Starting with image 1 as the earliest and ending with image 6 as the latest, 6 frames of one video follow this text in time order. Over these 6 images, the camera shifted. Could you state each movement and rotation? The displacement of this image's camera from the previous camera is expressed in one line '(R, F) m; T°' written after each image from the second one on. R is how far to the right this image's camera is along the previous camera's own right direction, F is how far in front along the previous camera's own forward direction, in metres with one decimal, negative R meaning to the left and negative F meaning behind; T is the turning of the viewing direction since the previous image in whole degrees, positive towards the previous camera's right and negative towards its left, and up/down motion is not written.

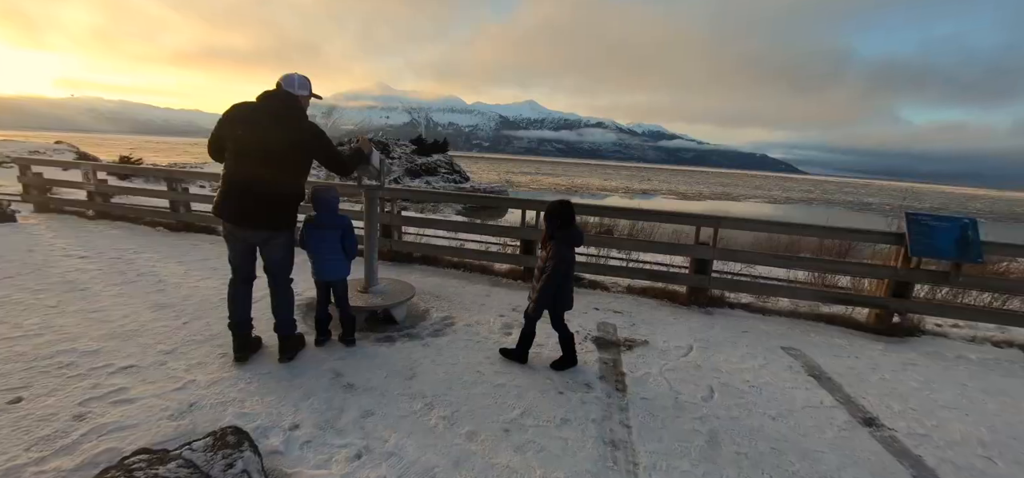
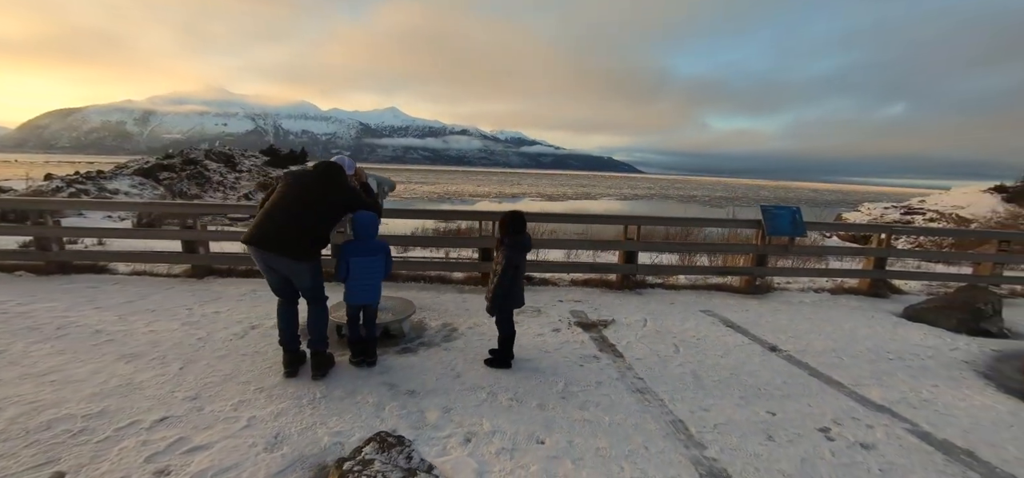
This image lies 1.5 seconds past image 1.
(-1.2, -0.4) m; +17°
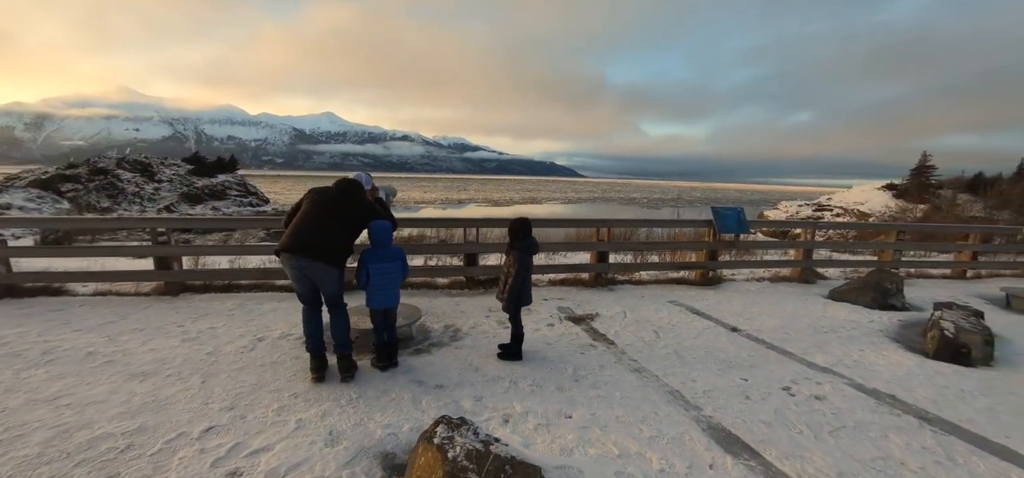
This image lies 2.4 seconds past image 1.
(-0.5, -0.3) m; +7°
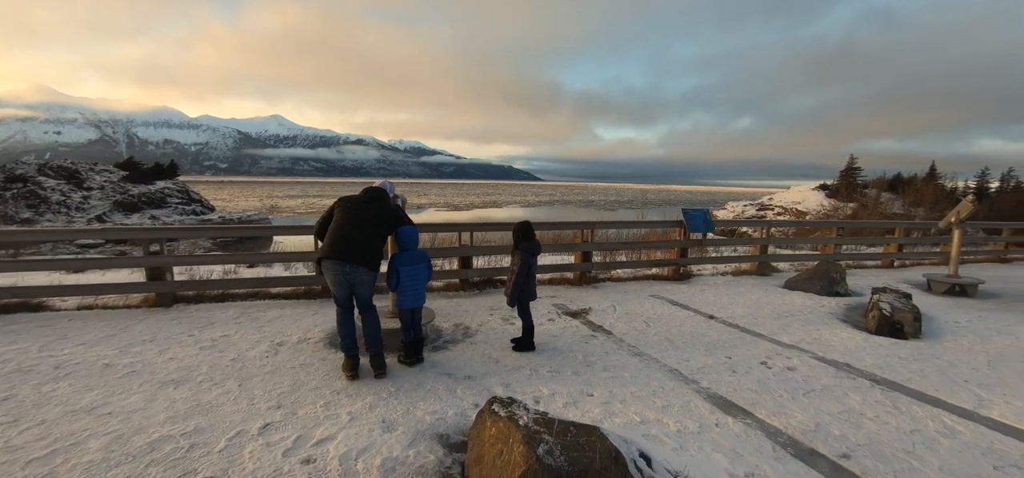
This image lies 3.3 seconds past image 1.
(-0.5, -0.3) m; +6°
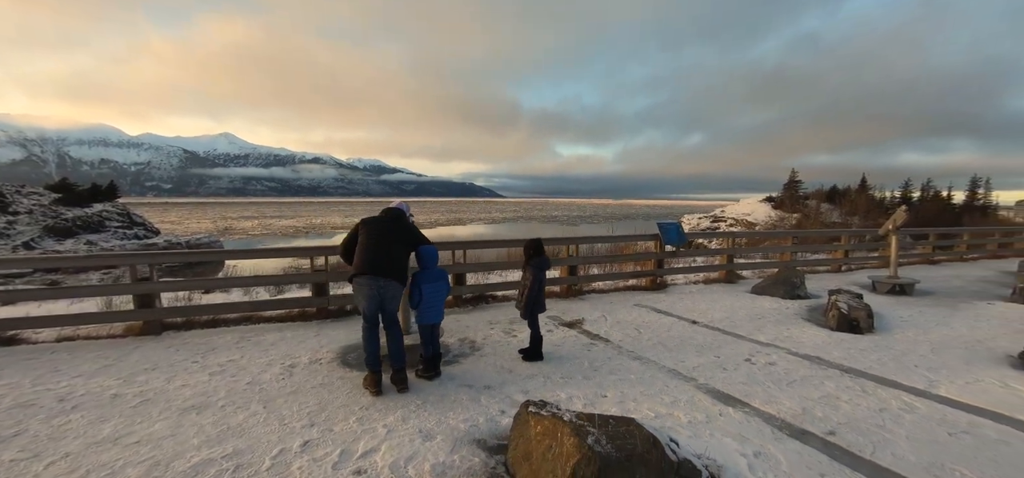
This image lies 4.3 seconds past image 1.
(-0.5, -0.3) m; +5°
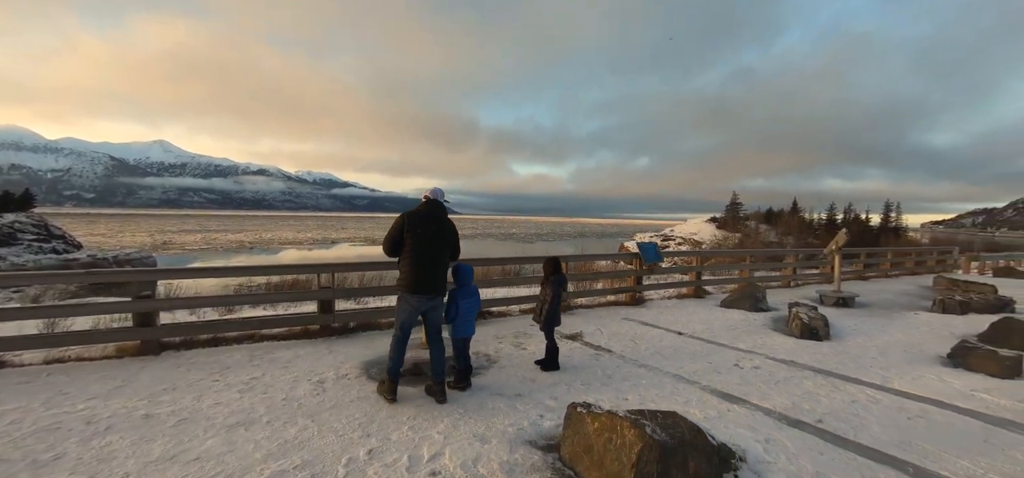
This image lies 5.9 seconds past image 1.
(-0.7, -0.3) m; +6°
